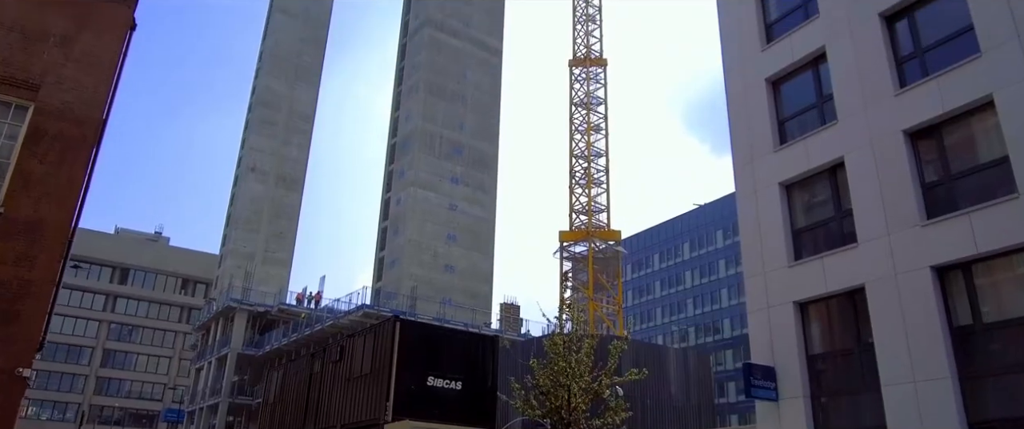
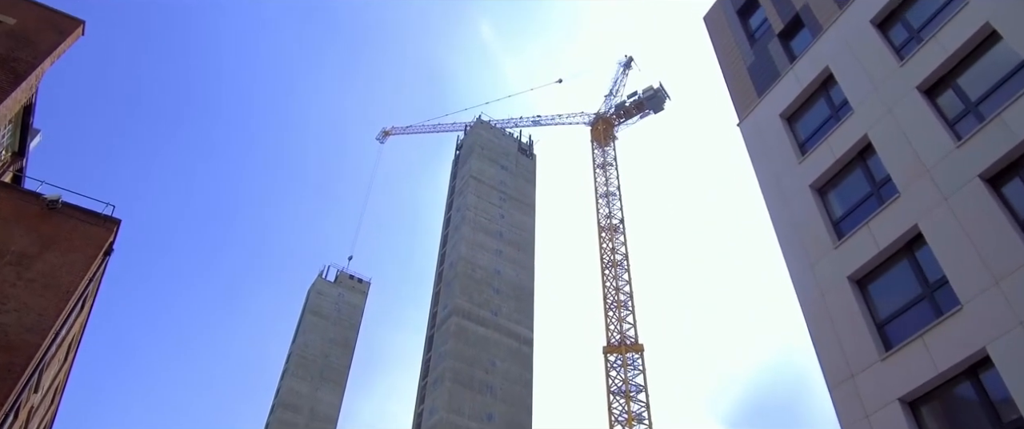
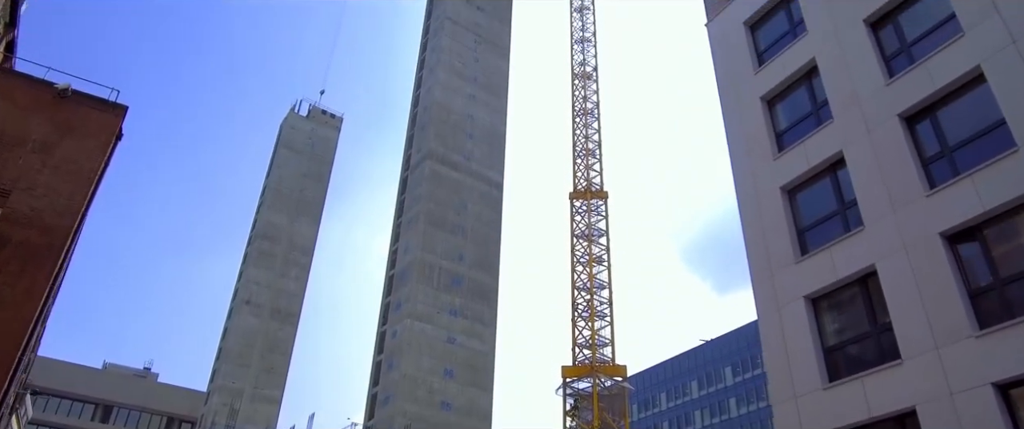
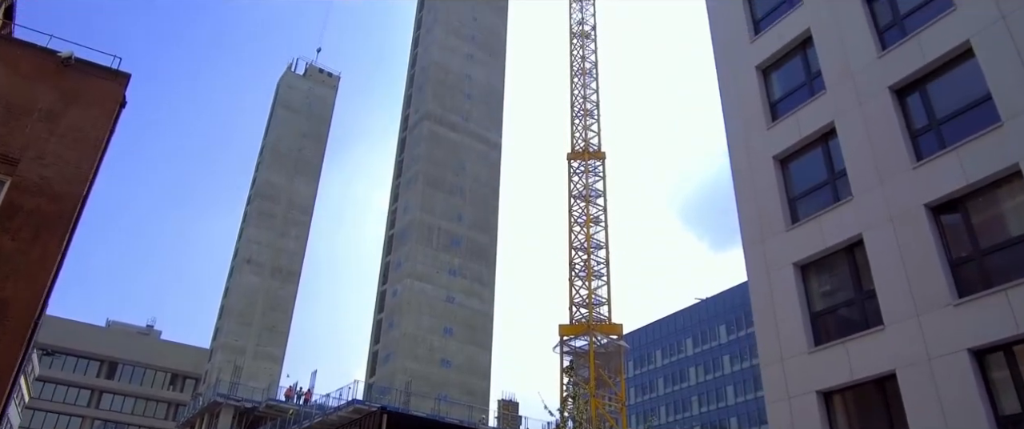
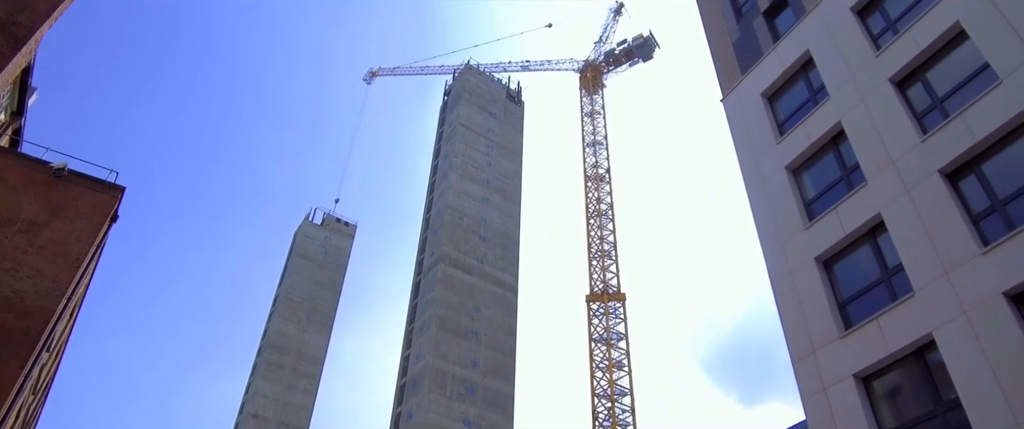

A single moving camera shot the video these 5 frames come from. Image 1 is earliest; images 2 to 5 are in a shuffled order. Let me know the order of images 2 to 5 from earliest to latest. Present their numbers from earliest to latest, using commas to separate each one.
4, 3, 5, 2
